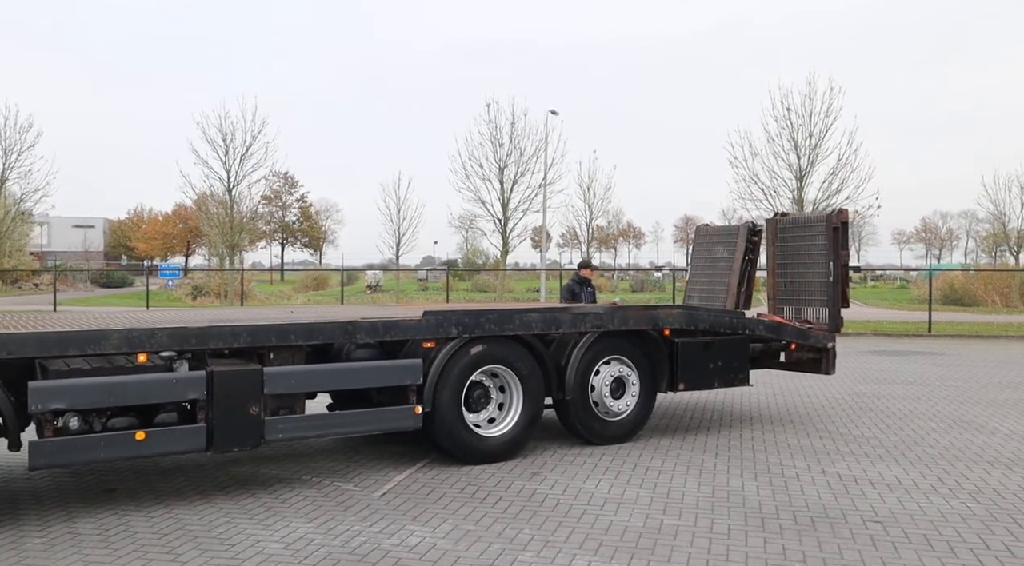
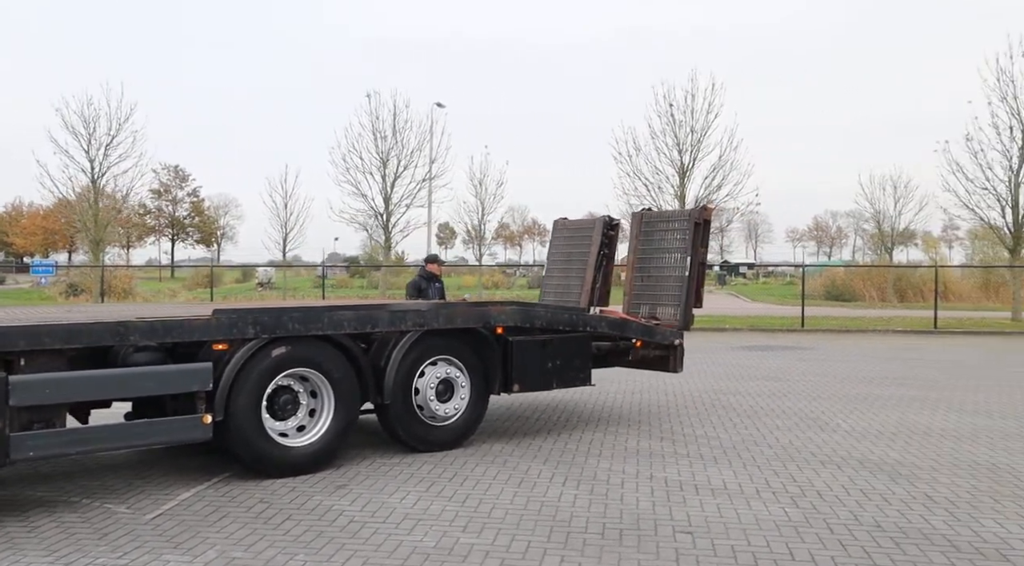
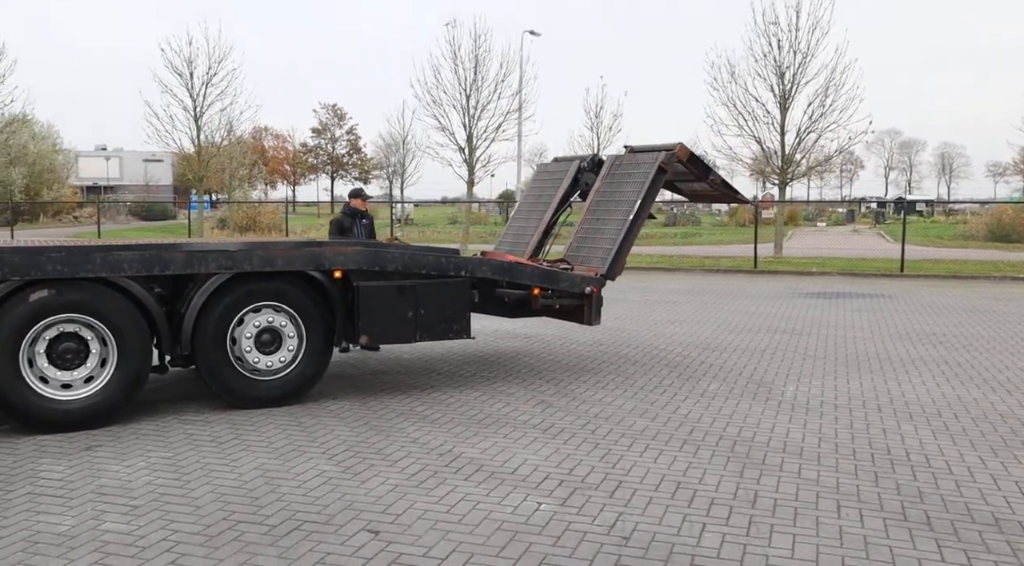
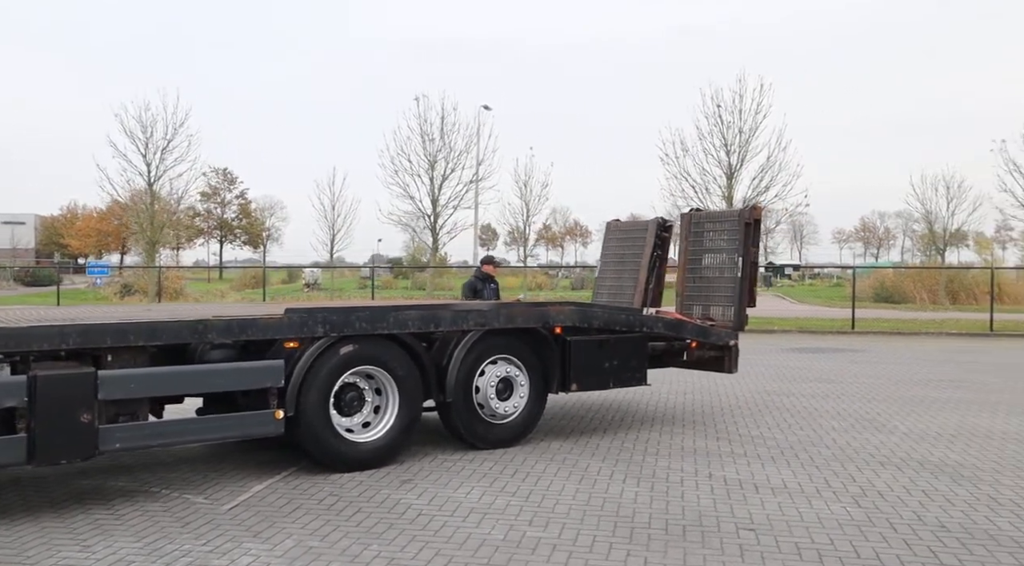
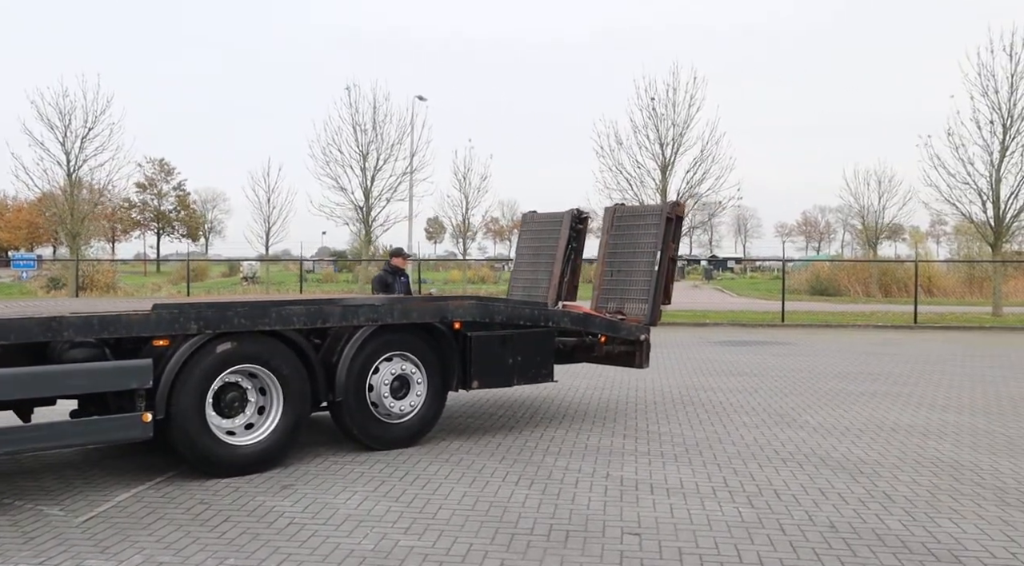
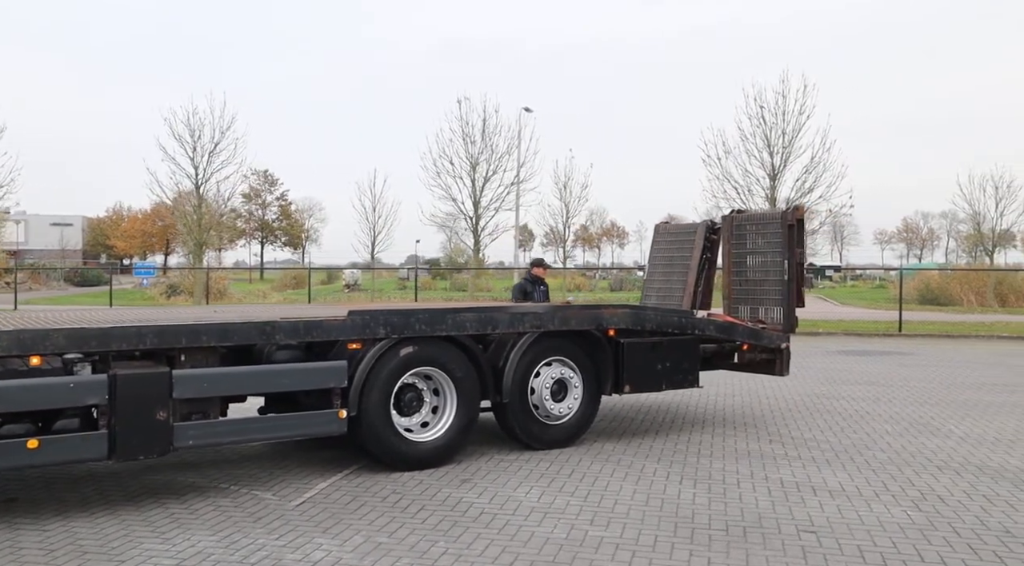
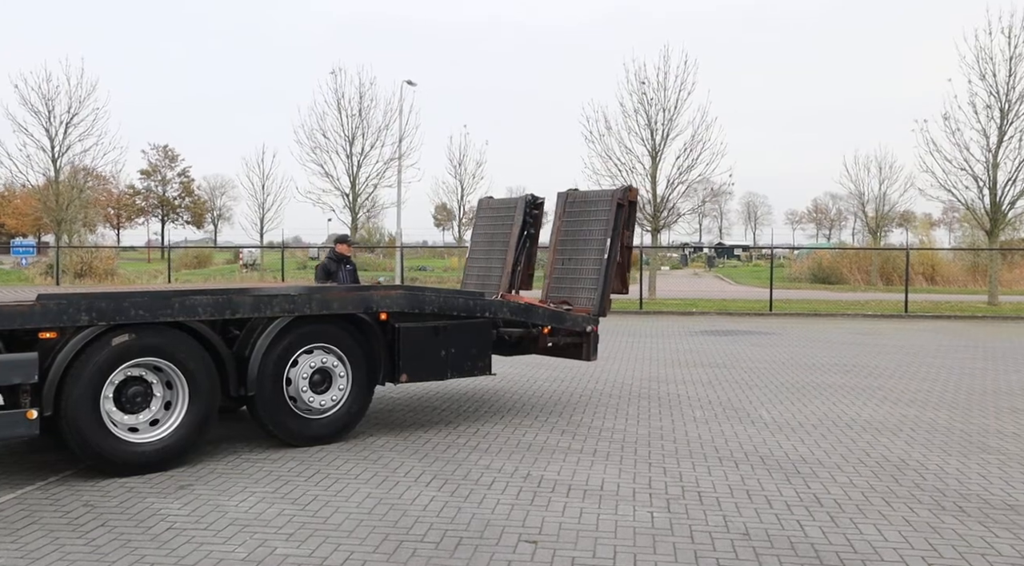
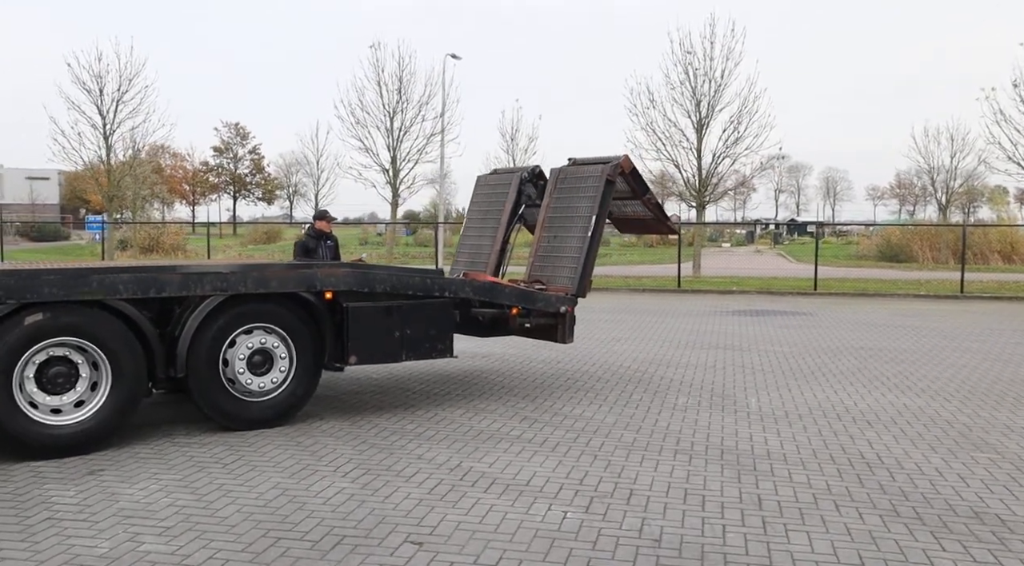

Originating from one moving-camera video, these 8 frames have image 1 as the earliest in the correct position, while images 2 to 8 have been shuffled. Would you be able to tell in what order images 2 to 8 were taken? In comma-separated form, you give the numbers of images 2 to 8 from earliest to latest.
6, 4, 2, 5, 7, 8, 3
